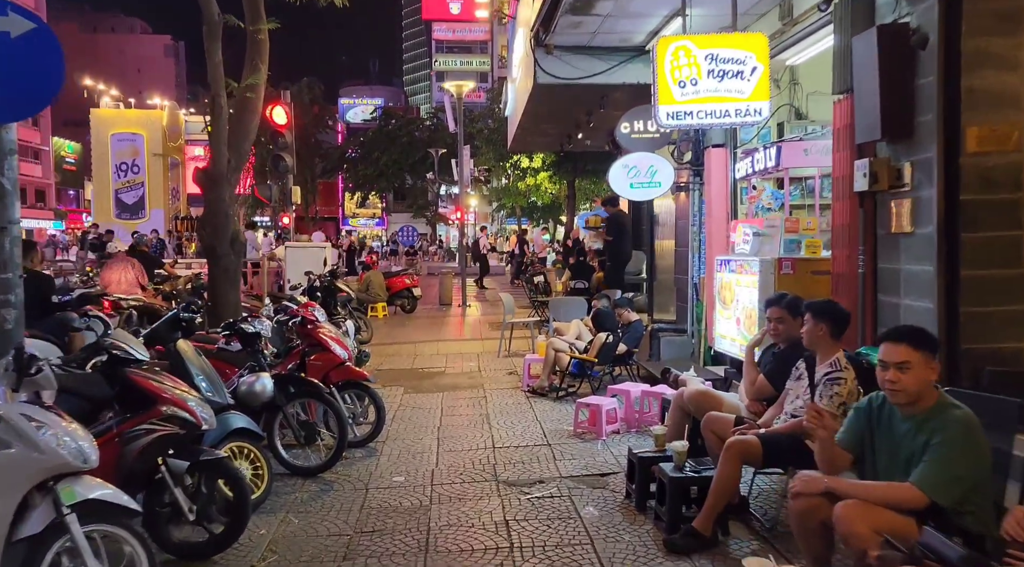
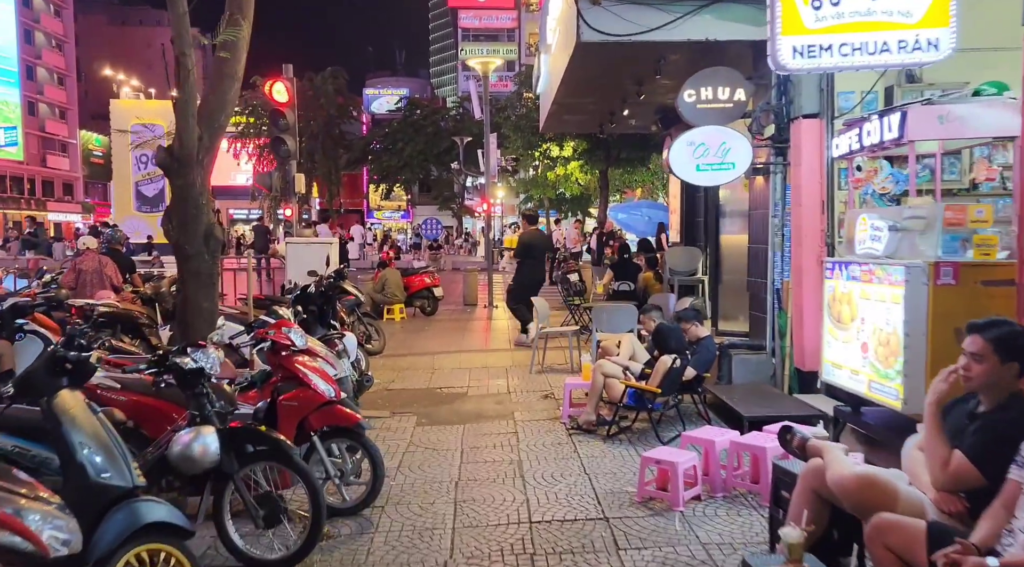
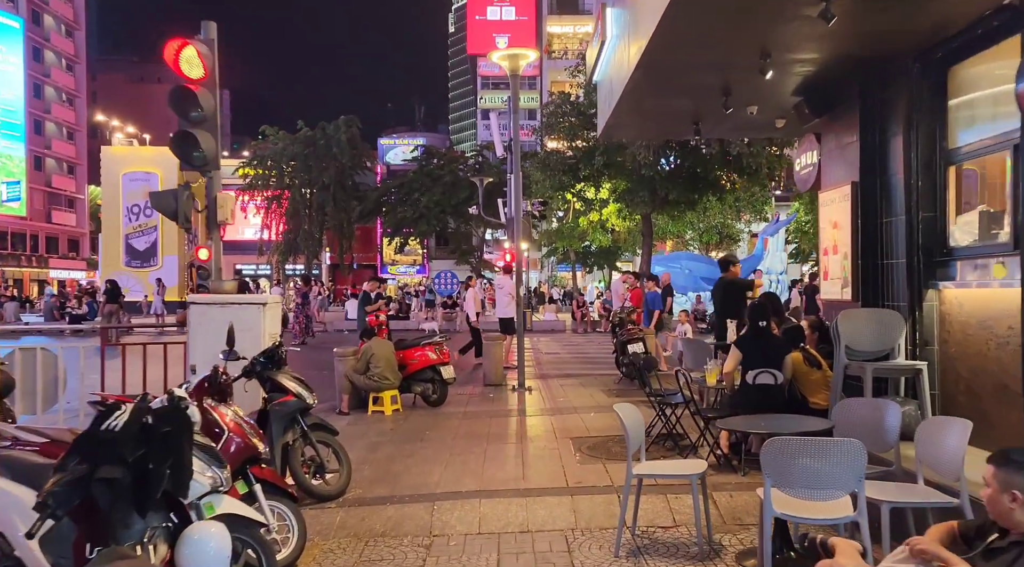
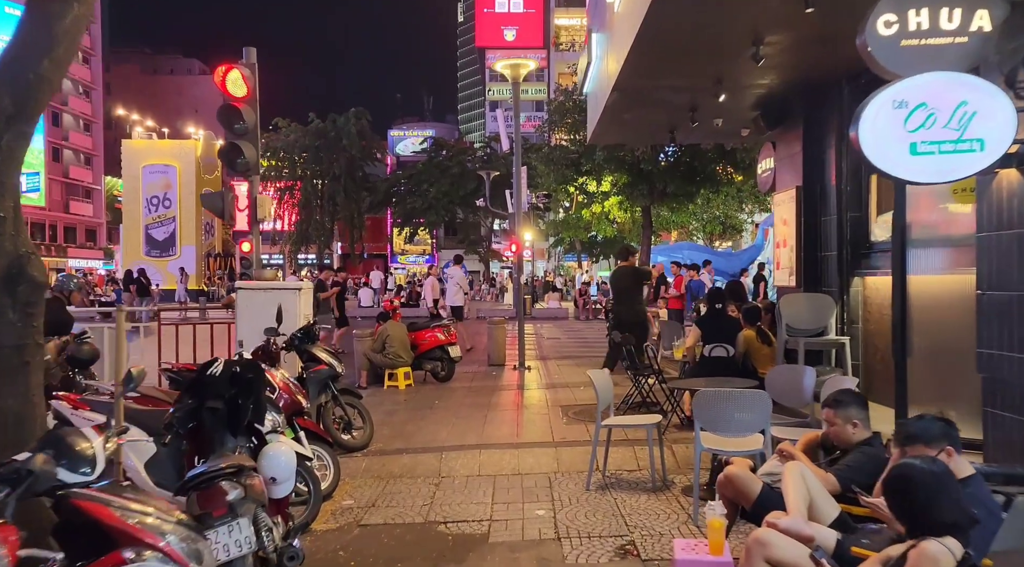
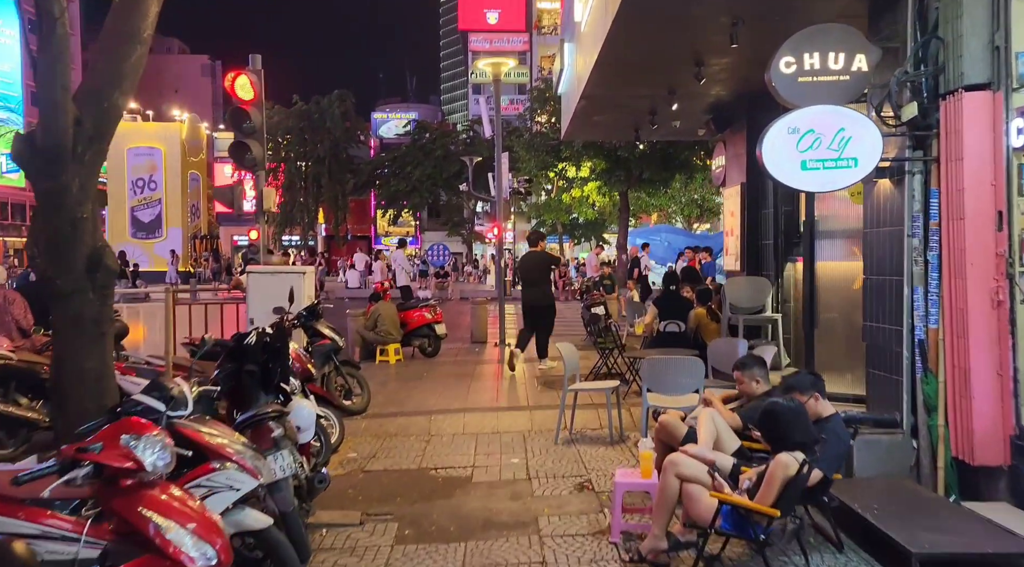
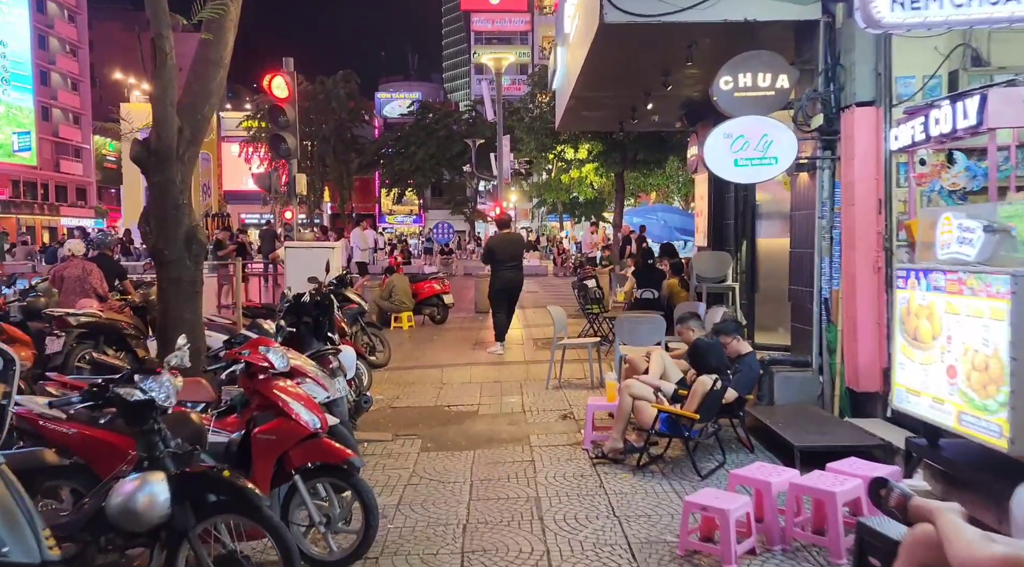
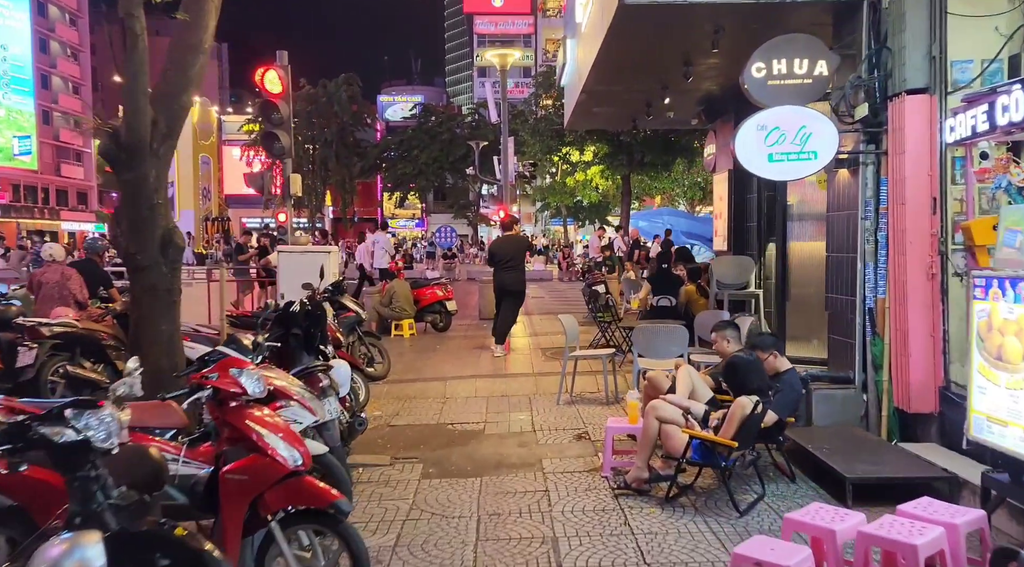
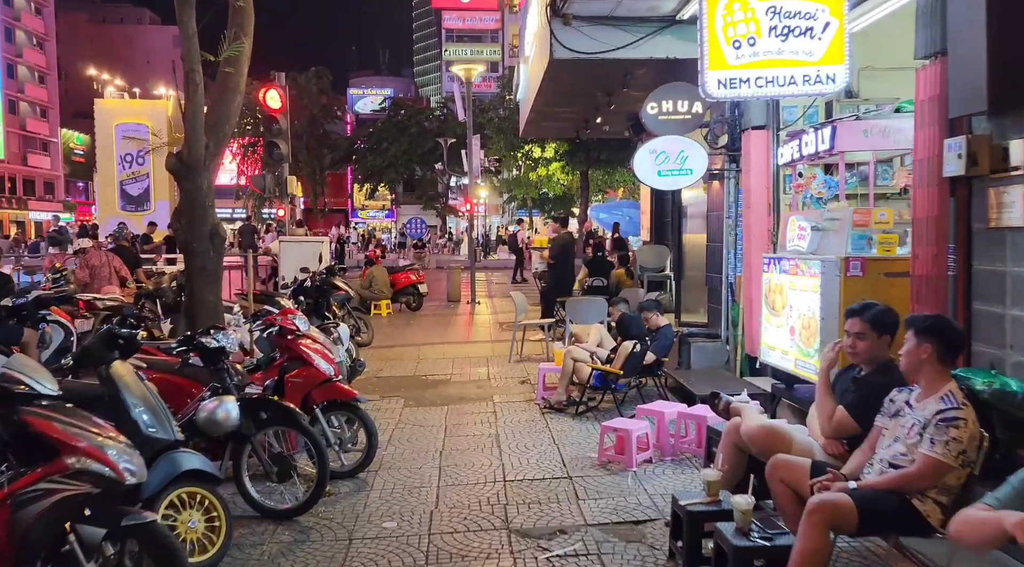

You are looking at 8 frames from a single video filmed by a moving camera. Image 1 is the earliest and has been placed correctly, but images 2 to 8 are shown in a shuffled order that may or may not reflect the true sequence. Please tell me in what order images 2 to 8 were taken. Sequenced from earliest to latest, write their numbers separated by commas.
8, 2, 6, 7, 5, 4, 3
